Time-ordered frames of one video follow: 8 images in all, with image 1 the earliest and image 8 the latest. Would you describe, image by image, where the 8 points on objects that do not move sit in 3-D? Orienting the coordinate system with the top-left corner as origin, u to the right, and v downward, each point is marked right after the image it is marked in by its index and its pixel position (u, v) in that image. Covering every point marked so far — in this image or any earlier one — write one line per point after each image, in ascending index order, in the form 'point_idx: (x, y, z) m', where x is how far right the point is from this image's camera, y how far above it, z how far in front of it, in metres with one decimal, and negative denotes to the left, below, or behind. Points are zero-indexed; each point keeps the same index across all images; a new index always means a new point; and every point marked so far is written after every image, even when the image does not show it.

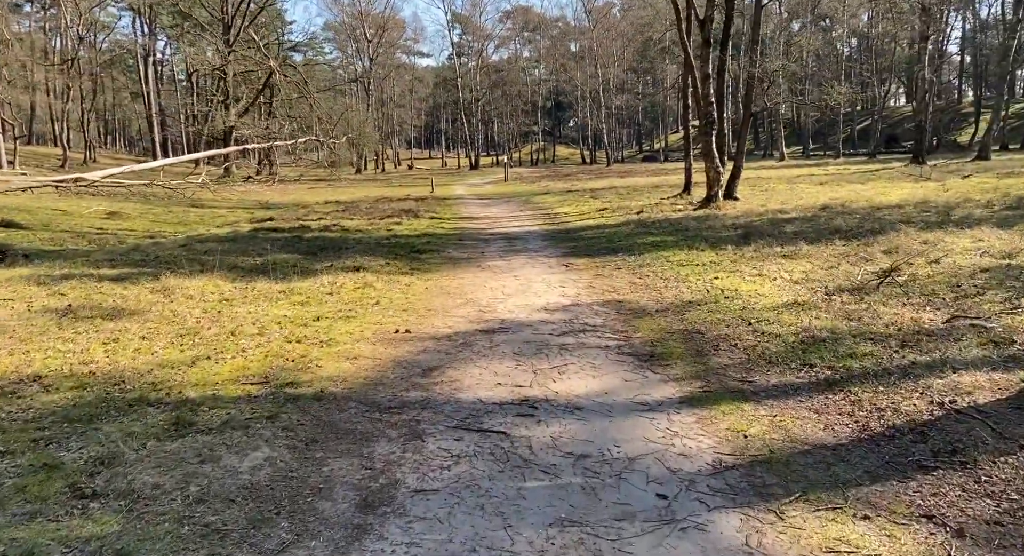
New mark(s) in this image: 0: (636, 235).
0: (+2.4, +0.8, +17.7) m
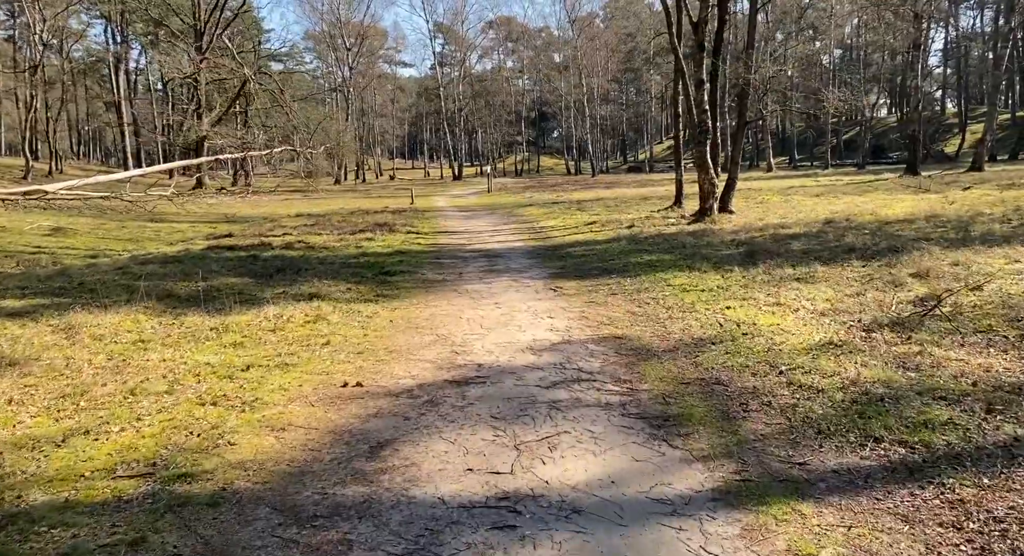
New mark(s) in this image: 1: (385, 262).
0: (+2.0, +0.4, +16.1) m
1: (-2.2, +0.3, +15.5) m
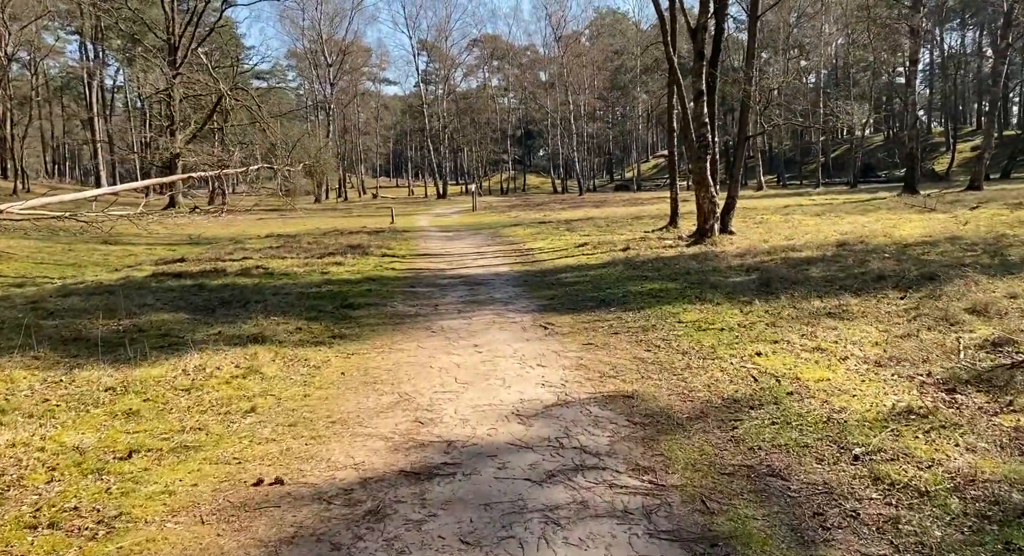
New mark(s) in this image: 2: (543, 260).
0: (+1.8, 0.0, +14.3) m
1: (-2.4, -0.2, +13.7) m
2: (+0.6, +0.4, +18.8) m
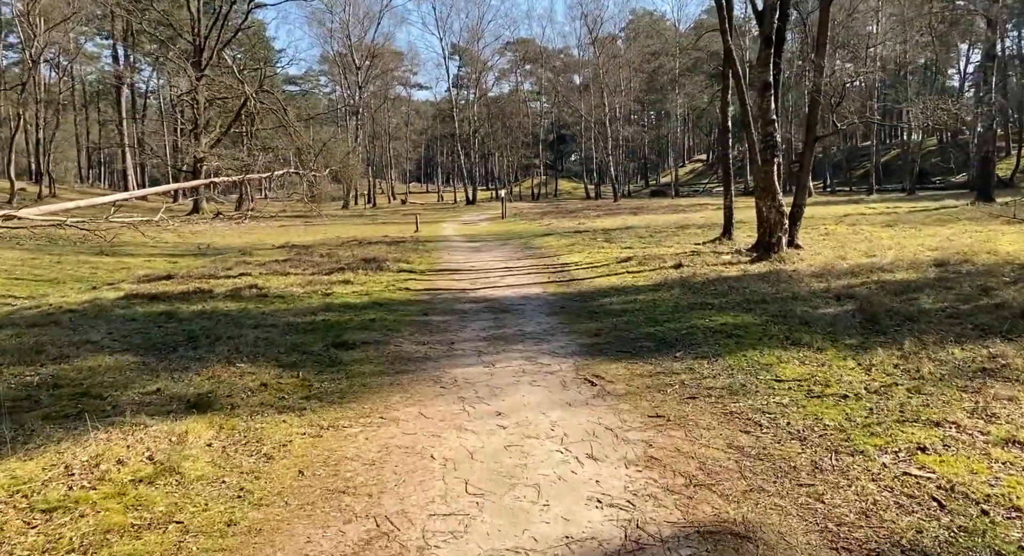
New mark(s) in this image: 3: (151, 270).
0: (+2.2, -0.4, +11.8) m
1: (-2.0, -0.5, +11.2) m
2: (+1.2, 0.0, +16.2) m
3: (-7.5, +0.2, +18.8) m
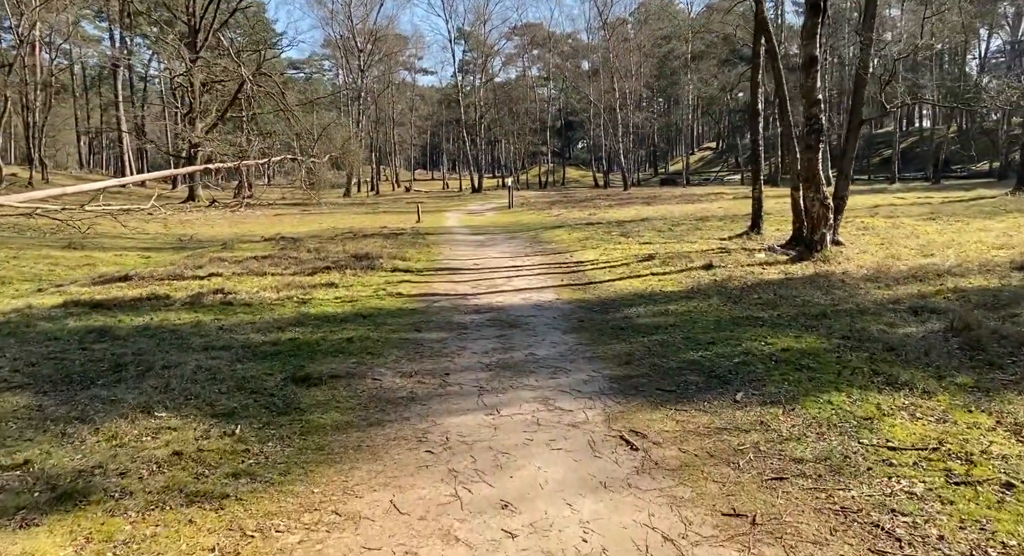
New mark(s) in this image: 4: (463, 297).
0: (+2.3, -0.5, +9.7) m
1: (-1.9, -0.6, +9.2) m
2: (+1.3, 0.0, +14.2) m
3: (-7.3, +0.2, +16.8) m
4: (-0.7, -0.3, +12.7) m
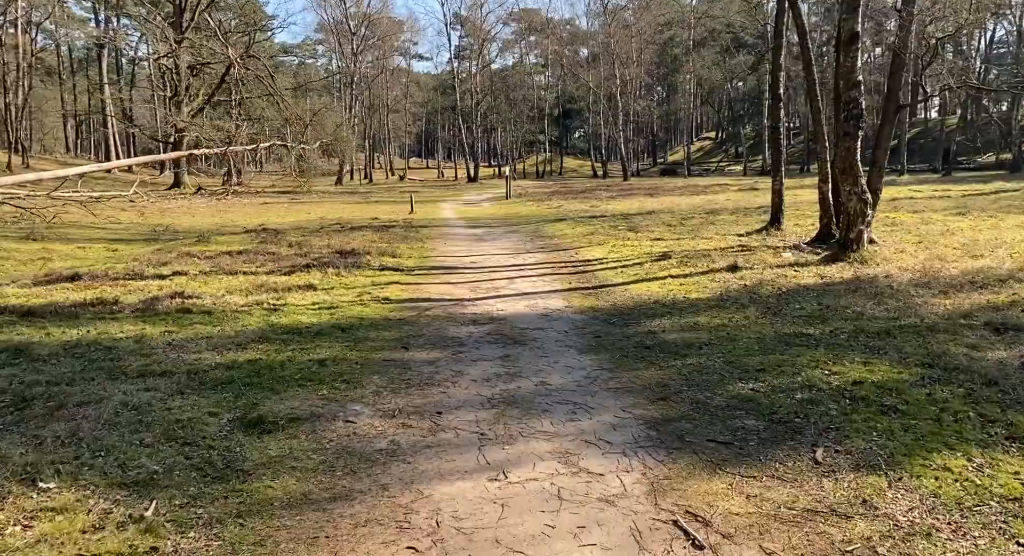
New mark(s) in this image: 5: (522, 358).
0: (+2.4, -0.6, +8.1) m
1: (-1.8, -0.7, +7.6) m
2: (+1.4, -0.1, +12.6) m
3: (-7.3, +0.3, +15.1) m
4: (-0.7, -0.3, +11.1) m
5: (+0.1, -0.7, +7.9) m
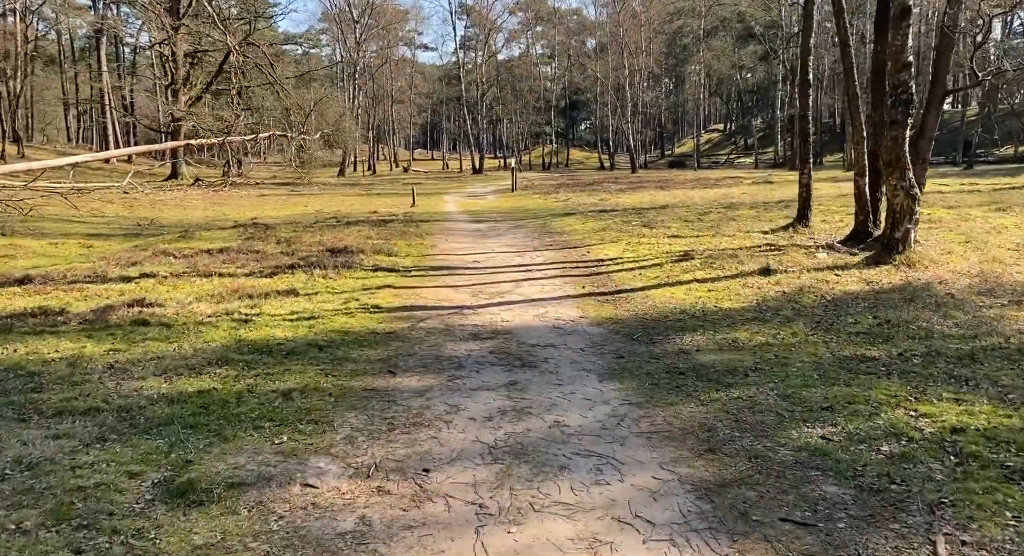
0: (+2.4, -0.7, +6.7) m
1: (-1.8, -0.8, +6.2) m
2: (+1.4, -0.1, +11.2) m
3: (-7.2, +0.3, +13.8) m
4: (-0.6, -0.4, +9.7) m
5: (+0.2, -0.8, +6.5) m
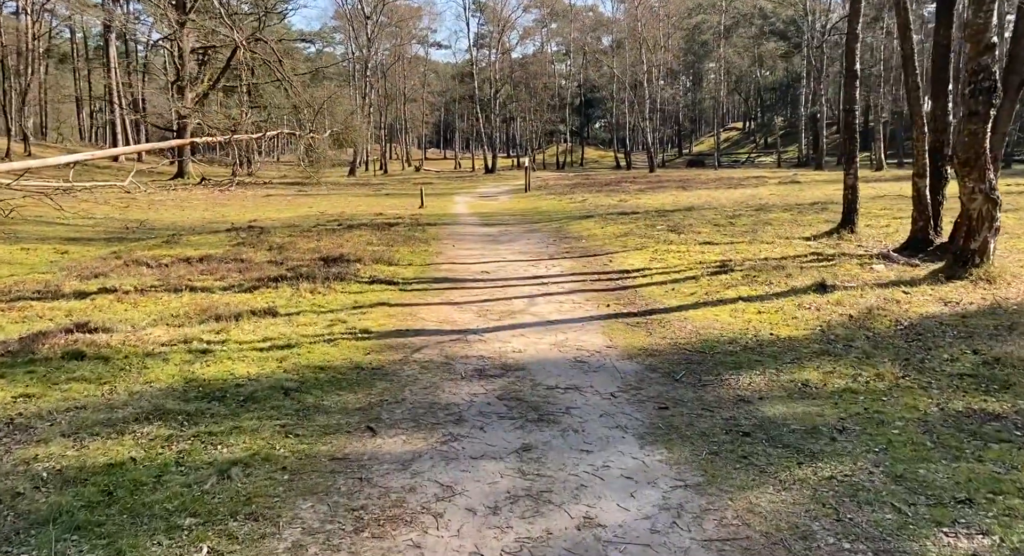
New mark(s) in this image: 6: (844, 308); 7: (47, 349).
0: (+2.5, -0.9, +5.1) m
1: (-1.7, -1.0, +4.6) m
2: (+1.6, -0.3, +9.6) m
3: (-7.0, +0.1, +12.3) m
4: (-0.4, -0.6, +8.1) m
5: (+0.3, -1.0, +4.9) m
6: (+3.4, -0.3, +9.1) m
7: (-3.7, -0.6, +7.2) m
